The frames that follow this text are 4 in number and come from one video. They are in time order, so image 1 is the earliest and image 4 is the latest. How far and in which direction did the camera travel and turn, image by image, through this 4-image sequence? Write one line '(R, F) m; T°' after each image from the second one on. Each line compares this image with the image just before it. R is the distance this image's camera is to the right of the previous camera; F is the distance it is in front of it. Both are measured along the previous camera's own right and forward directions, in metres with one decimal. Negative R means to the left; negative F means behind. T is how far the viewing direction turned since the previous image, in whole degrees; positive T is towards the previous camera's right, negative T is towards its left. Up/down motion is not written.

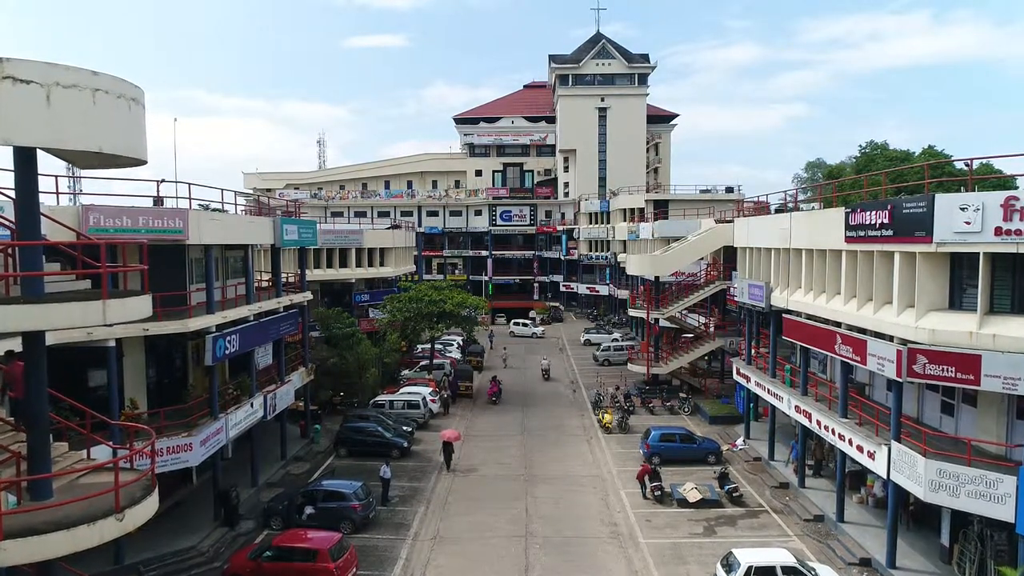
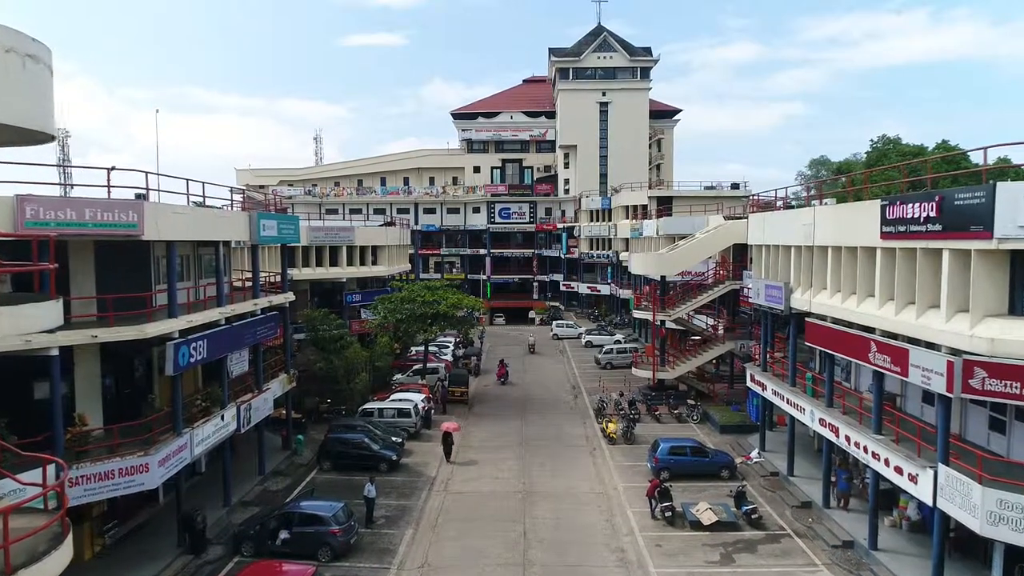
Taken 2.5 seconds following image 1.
(+0.1, +2.1) m; 0°
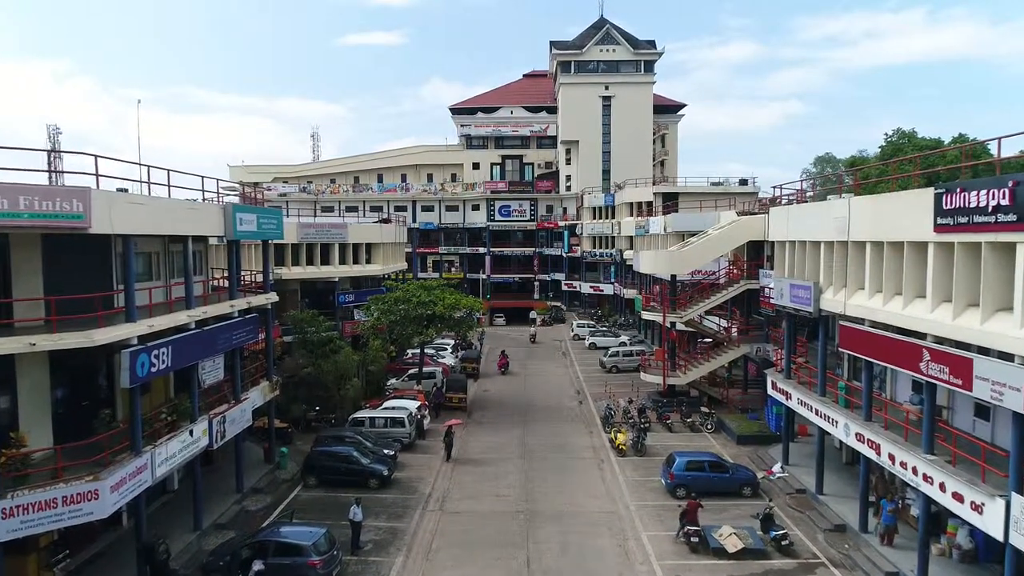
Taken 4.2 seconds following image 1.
(-0.1, +2.2) m; 0°
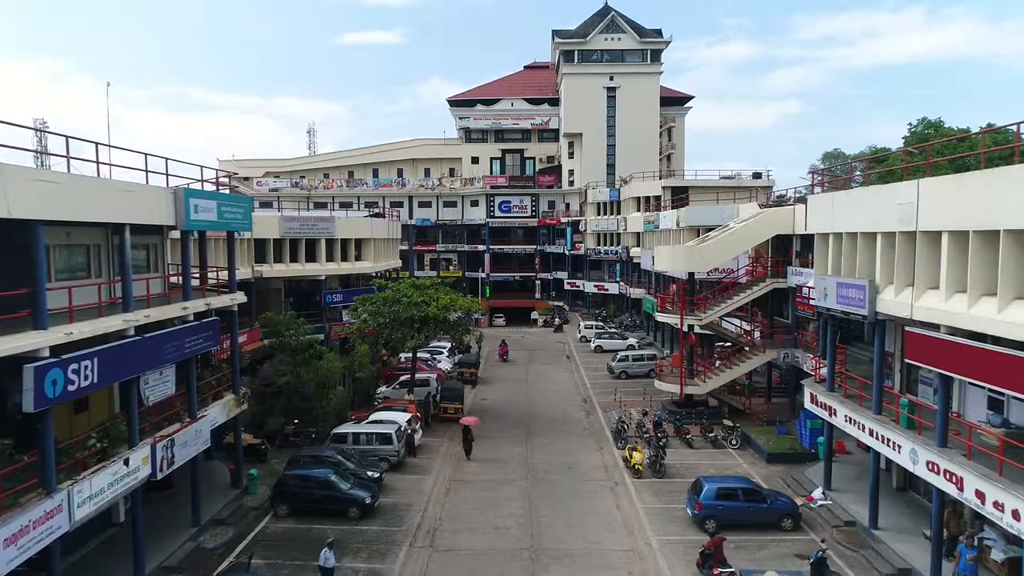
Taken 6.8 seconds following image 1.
(-0.1, +3.2) m; 0°
